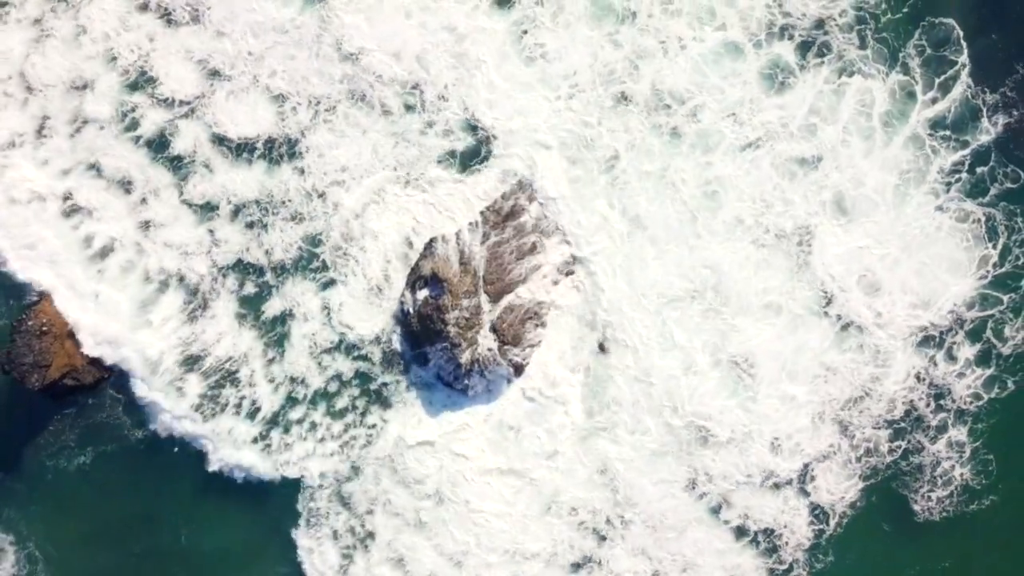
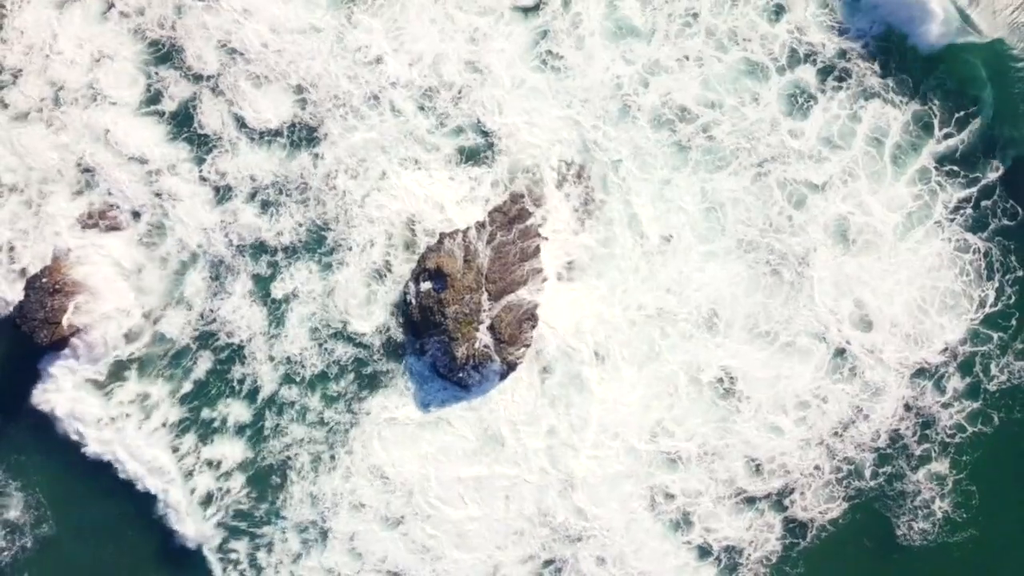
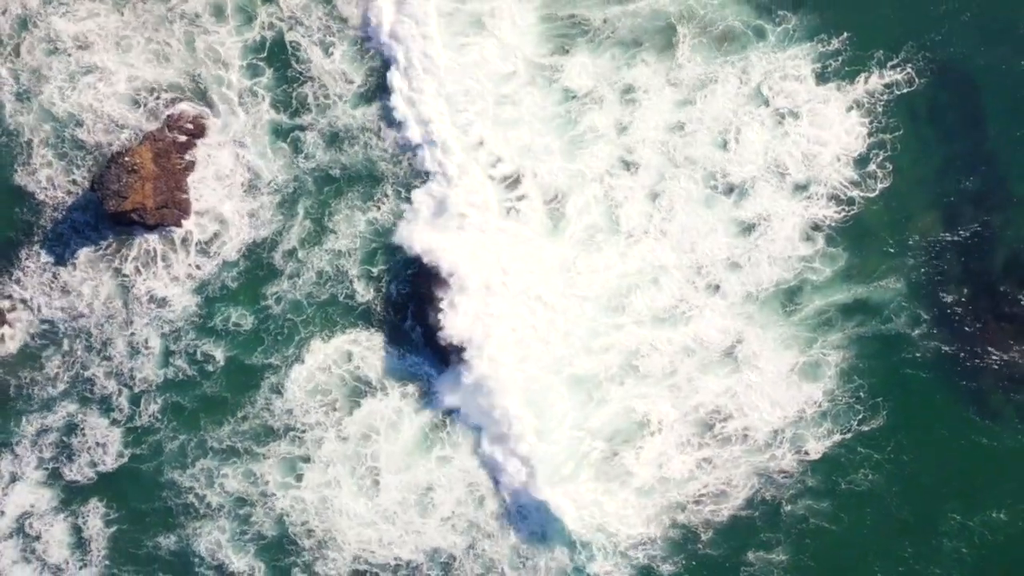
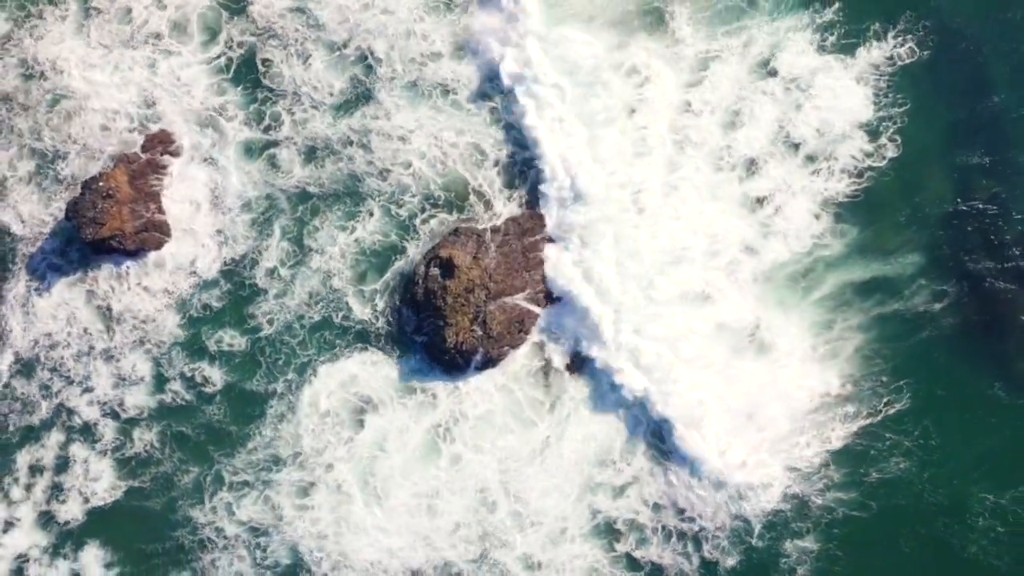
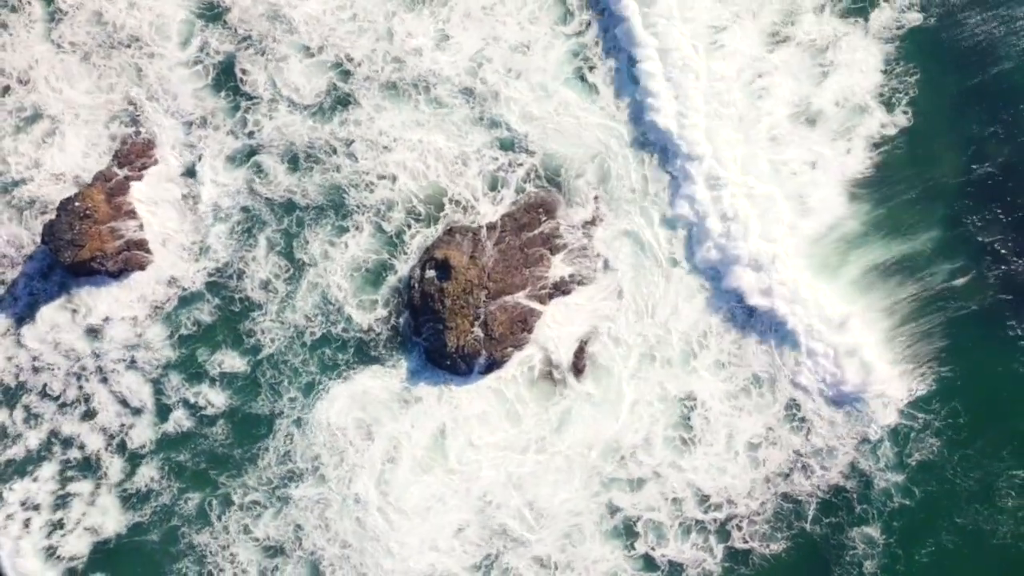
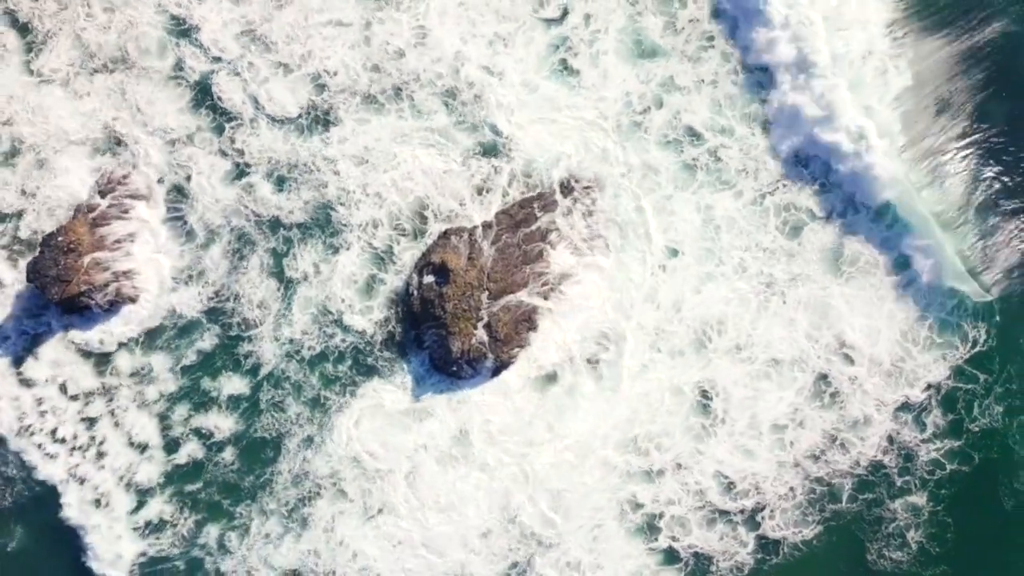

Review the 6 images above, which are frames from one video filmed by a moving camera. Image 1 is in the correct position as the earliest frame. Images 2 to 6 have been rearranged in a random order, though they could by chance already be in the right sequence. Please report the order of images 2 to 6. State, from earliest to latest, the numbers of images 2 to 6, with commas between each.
2, 6, 5, 4, 3
